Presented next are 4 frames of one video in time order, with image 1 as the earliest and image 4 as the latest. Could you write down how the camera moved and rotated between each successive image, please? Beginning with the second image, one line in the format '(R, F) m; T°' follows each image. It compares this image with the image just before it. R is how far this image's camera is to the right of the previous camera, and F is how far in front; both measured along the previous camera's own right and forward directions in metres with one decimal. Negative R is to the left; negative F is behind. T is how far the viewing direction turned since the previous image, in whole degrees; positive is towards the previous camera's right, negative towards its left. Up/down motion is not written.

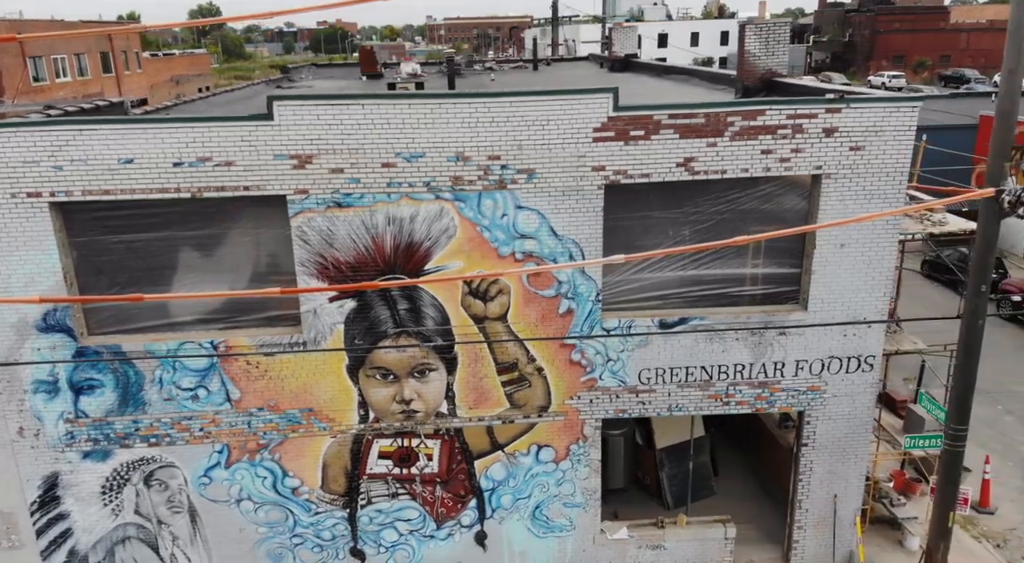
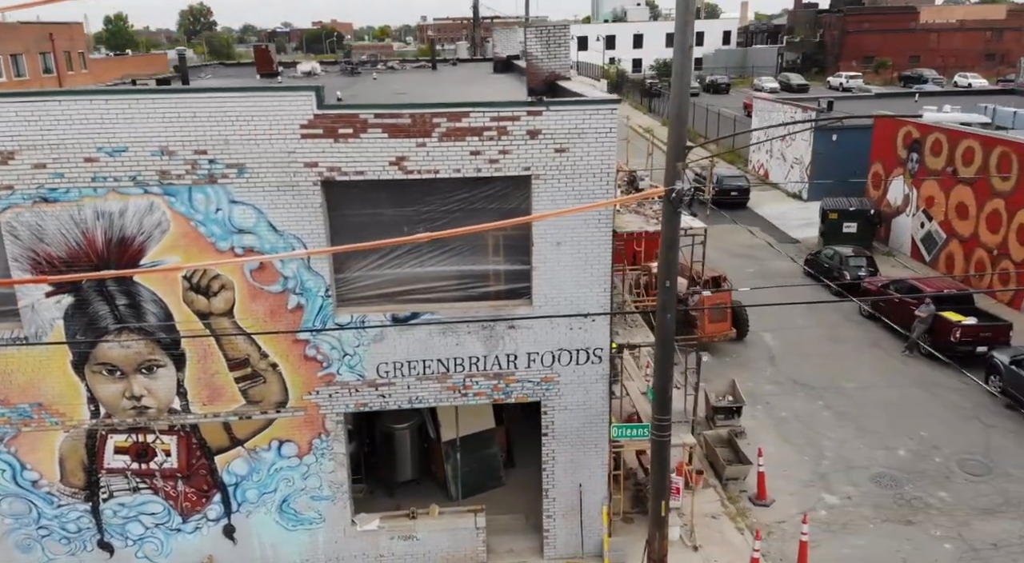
(+3.6, -0.1) m; 0°
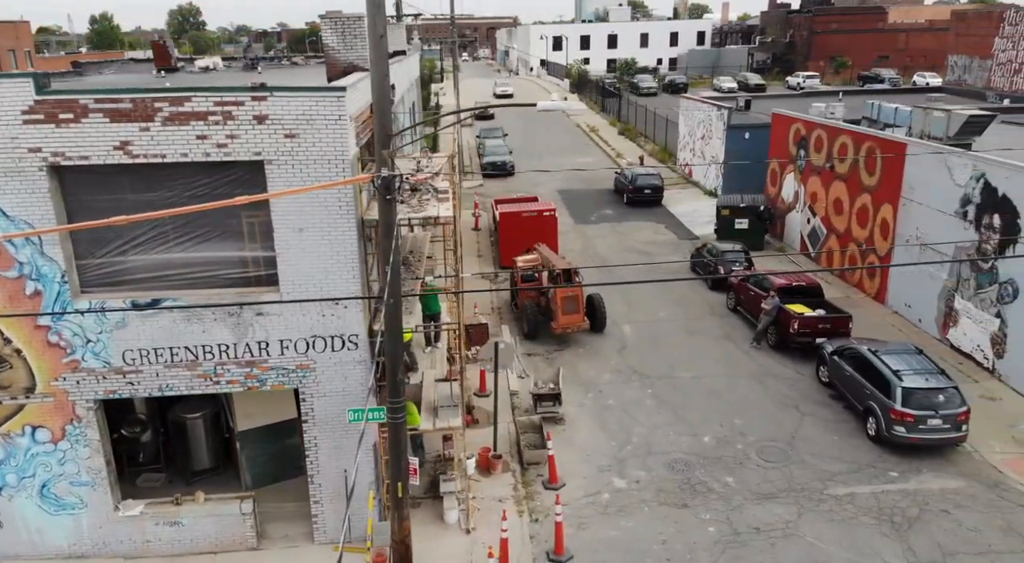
(+3.4, -0.1) m; 0°
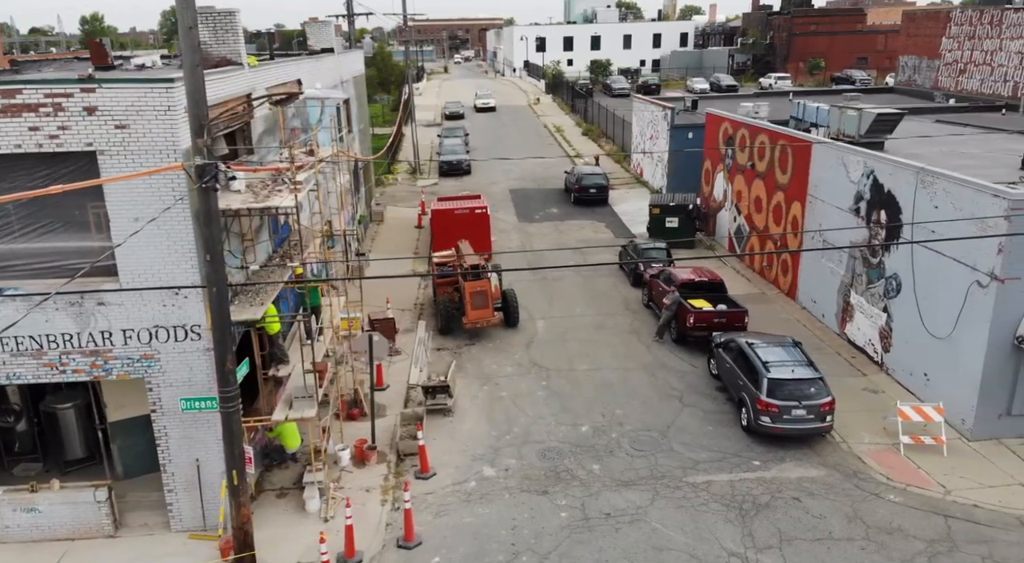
(+2.2, -0.2) m; 0°
